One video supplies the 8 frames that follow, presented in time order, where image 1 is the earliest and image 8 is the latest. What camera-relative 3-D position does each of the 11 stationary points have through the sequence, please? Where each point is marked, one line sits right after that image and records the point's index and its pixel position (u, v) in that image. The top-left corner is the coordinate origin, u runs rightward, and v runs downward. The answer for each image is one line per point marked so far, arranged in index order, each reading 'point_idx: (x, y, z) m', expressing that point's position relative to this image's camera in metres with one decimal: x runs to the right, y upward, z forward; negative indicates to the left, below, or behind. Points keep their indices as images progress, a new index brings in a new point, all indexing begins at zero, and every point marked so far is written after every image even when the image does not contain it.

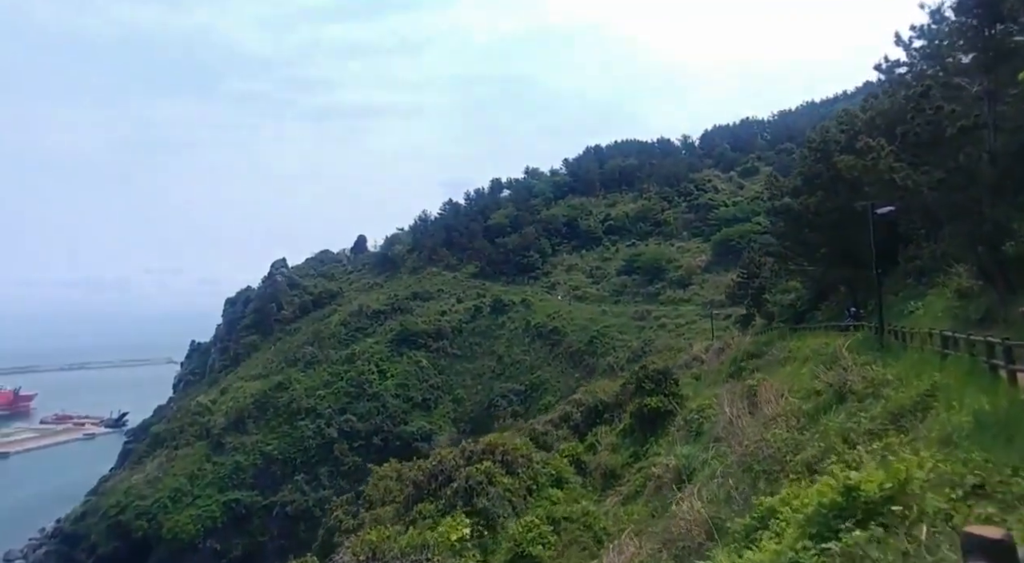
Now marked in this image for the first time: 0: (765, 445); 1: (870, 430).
0: (+4.2, -2.7, +11.2) m
1: (+4.8, -2.0, +9.1) m
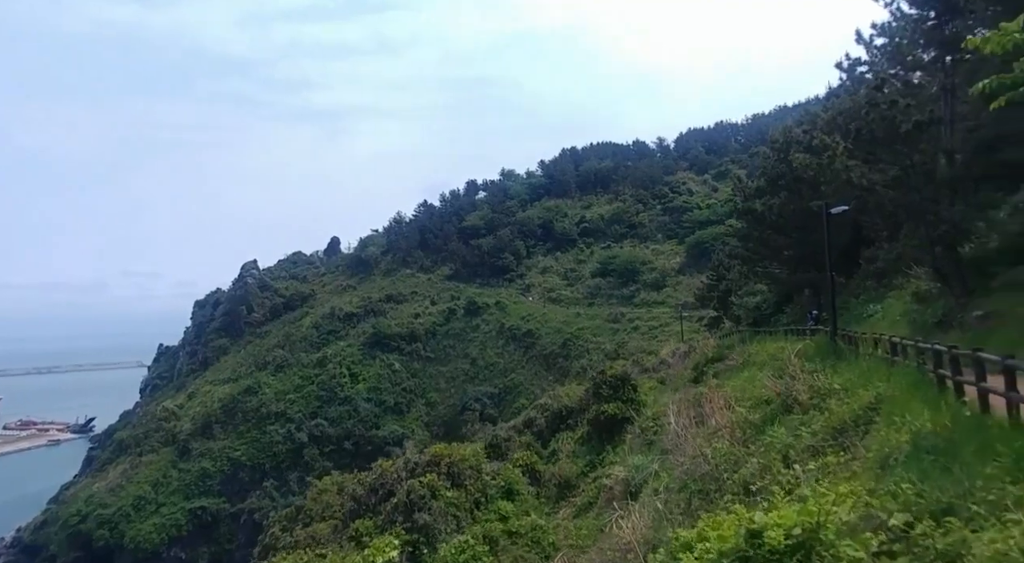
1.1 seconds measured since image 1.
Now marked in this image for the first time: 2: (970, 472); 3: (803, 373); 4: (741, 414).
0: (+2.9, -2.7, +10.4) m
1: (+3.7, -2.0, +8.4) m
2: (+3.3, -1.4, +4.9) m
3: (+5.2, -1.6, +12.2) m
4: (+4.1, -2.4, +12.2) m
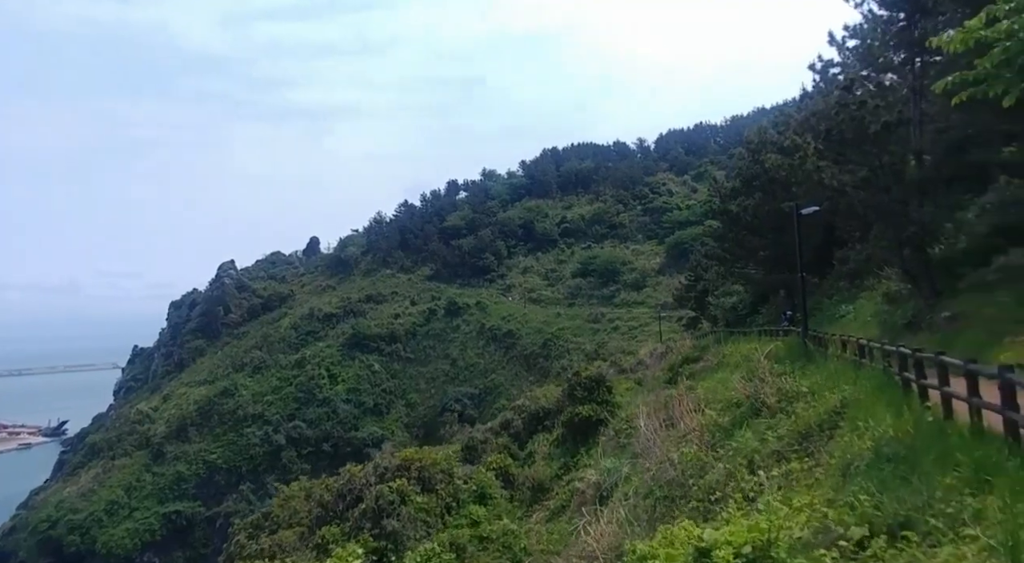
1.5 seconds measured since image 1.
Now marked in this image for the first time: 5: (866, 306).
0: (+2.4, -2.8, +10.3) m
1: (+3.2, -2.1, +8.2) m
2: (+2.9, -1.4, +4.7) m
3: (+4.6, -1.7, +12.0) m
4: (+3.5, -2.4, +12.0) m
5: (+10.0, -0.7, +19.3) m
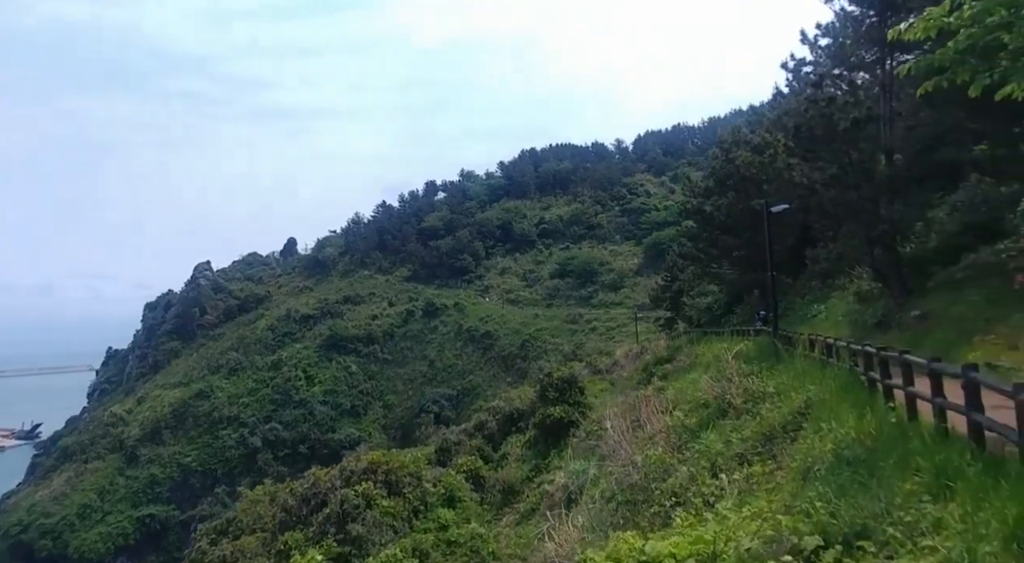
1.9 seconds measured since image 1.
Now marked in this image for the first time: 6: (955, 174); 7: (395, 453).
0: (+1.8, -2.7, +10.0) m
1: (+2.6, -2.0, +8.0) m
2: (+2.4, -1.3, +4.4) m
3: (+4.0, -1.6, +11.8) m
4: (+2.9, -2.4, +11.8) m
5: (+9.2, -0.7, +19.3) m
6: (+9.9, +2.5, +15.3) m
7: (-3.2, -4.8, +18.9) m
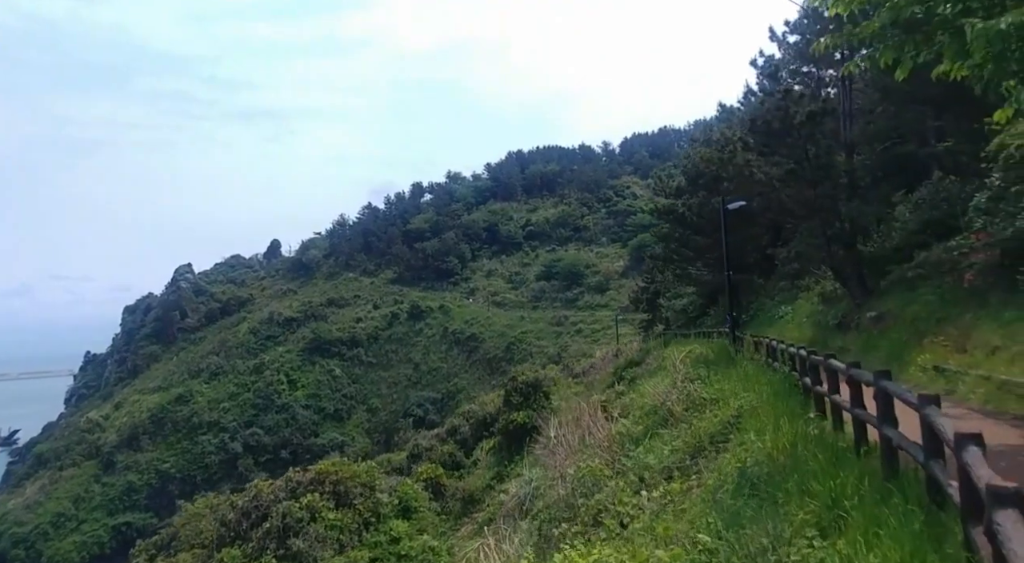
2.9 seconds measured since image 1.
0: (+0.8, -2.7, +9.3) m
1: (+1.6, -2.0, +7.3) m
2: (+1.5, -1.3, +3.8) m
3: (+2.9, -1.6, +11.2) m
4: (+1.8, -2.4, +11.1) m
5: (+8.0, -0.7, +18.7) m
6: (+8.8, +2.5, +14.8) m
7: (-4.4, -4.8, +18.2) m
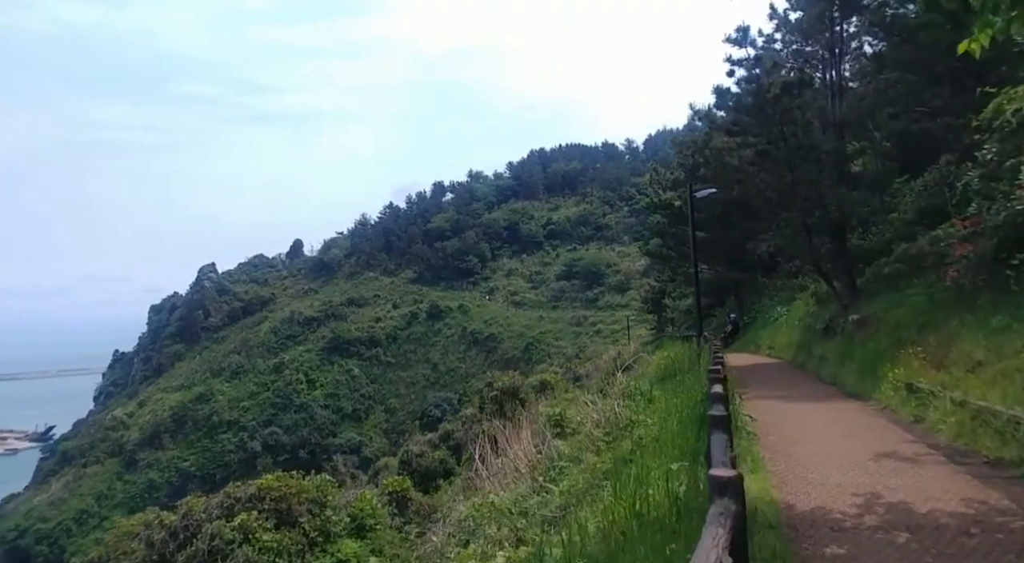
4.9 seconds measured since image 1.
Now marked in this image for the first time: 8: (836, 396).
0: (-0.5, -2.7, +7.8) m
1: (+0.3, -2.0, +5.8) m
2: (0.0, -1.3, +2.3) m
3: (+1.7, -1.6, +9.6) m
4: (+0.6, -2.3, +9.6) m
5: (+7.1, -0.7, +16.9) m
6: (+7.7, +2.5, +12.9) m
7: (-5.3, -4.8, +16.9) m
8: (+4.2, -1.5, +8.8) m
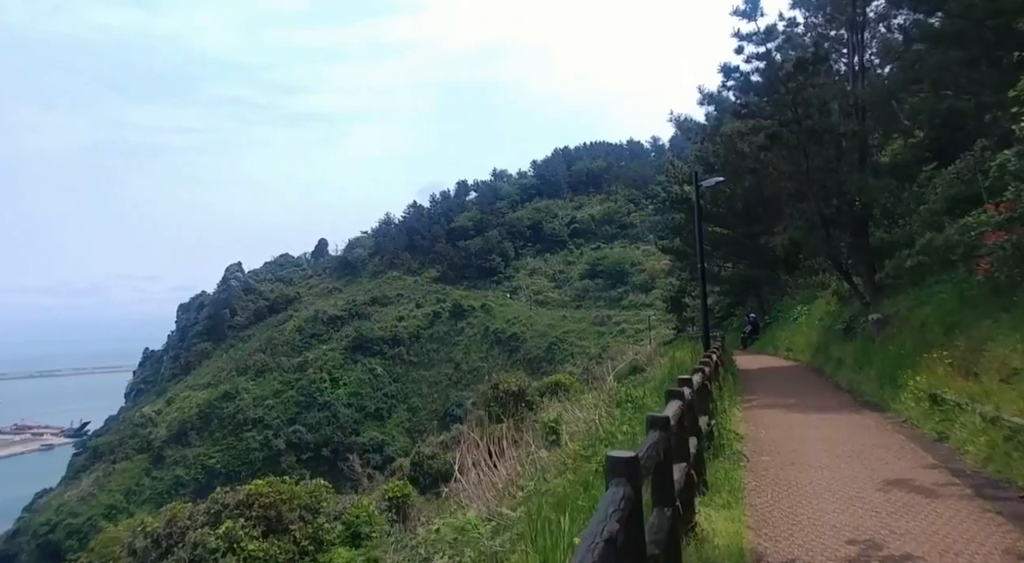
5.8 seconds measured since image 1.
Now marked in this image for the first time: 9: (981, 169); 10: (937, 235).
0: (-0.8, -2.6, +7.0) m
1: (-0.1, -1.9, +5.0) m
2: (-0.5, -1.2, +1.5) m
3: (+1.4, -1.5, +8.7) m
4: (+0.3, -2.3, +8.8) m
5: (+7.1, -0.6, +15.8) m
6: (+7.6, +2.6, +11.8) m
7: (-5.3, -4.7, +16.3) m
8: (+3.9, -1.4, +7.8) m
9: (+6.7, +1.6, +9.7) m
10: (+5.1, +0.6, +8.2) m
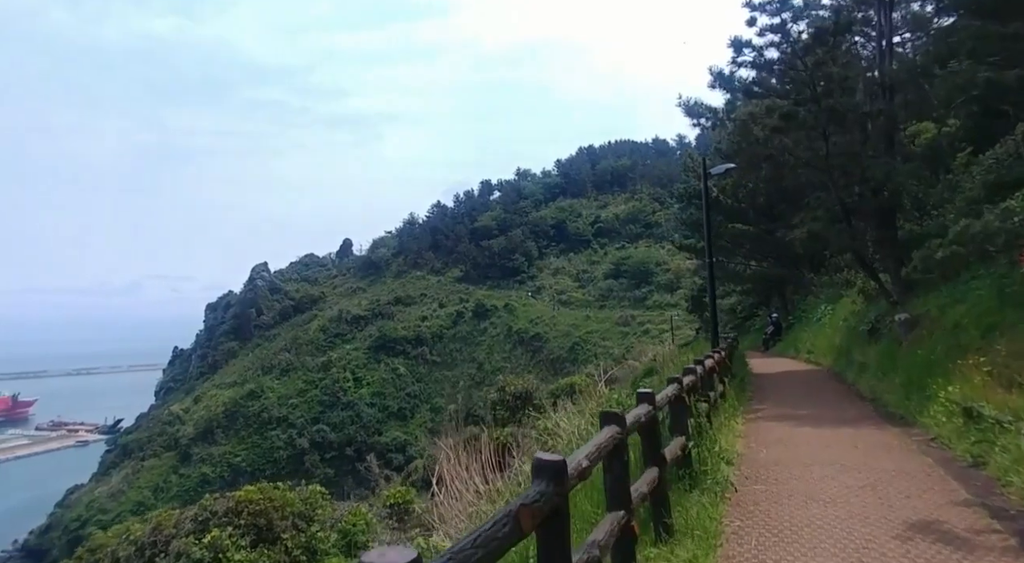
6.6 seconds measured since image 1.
0: (-1.1, -2.6, +6.3) m
1: (-0.5, -1.9, +4.2) m
2: (-1.0, -1.2, +0.7) m
3: (+1.2, -1.5, +7.9) m
4: (+0.1, -2.2, +7.9) m
5: (+7.2, -0.5, +14.8) m
6: (+7.5, +2.6, +10.7) m
7: (-5.2, -4.7, +15.6) m
8: (+3.7, -1.4, +6.9) m
9: (+6.5, +1.7, +8.7) m
10: (+4.9, +0.6, +7.2) m
